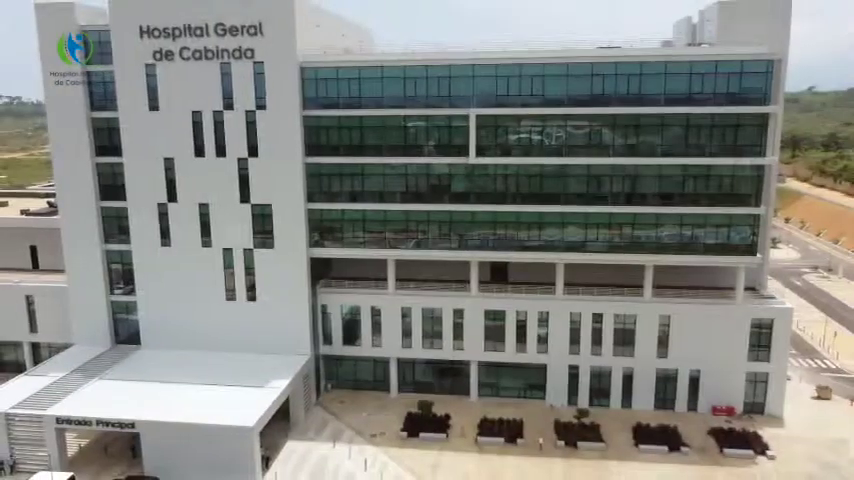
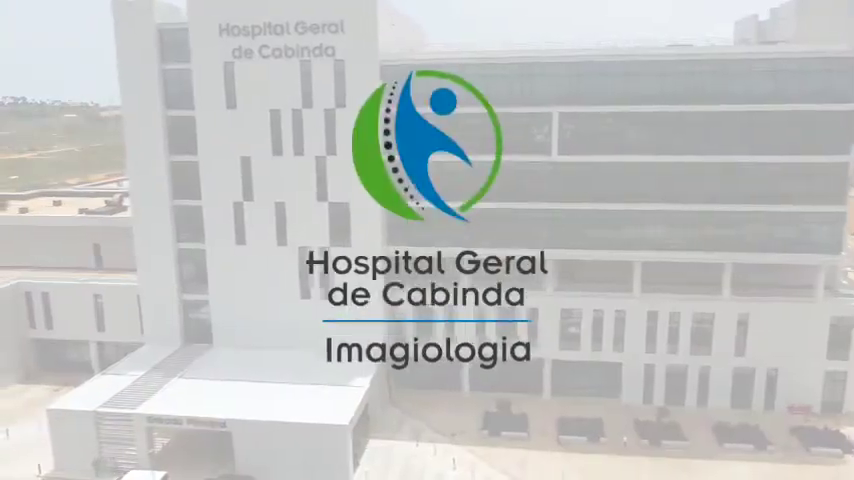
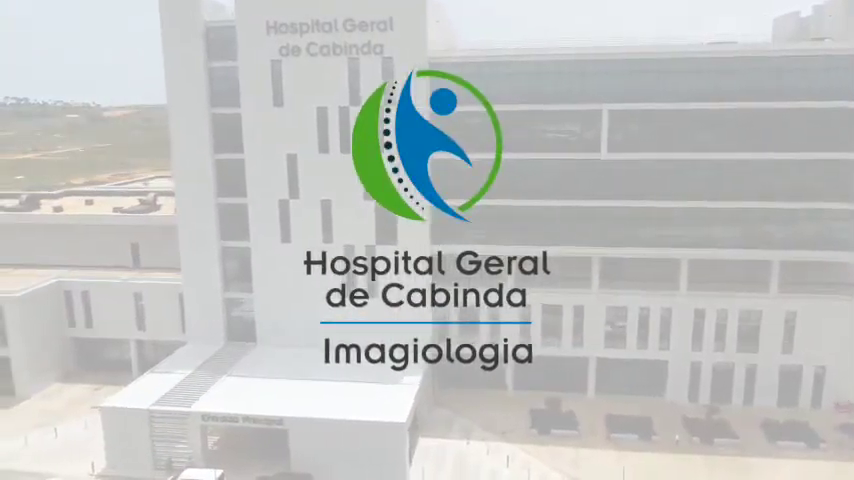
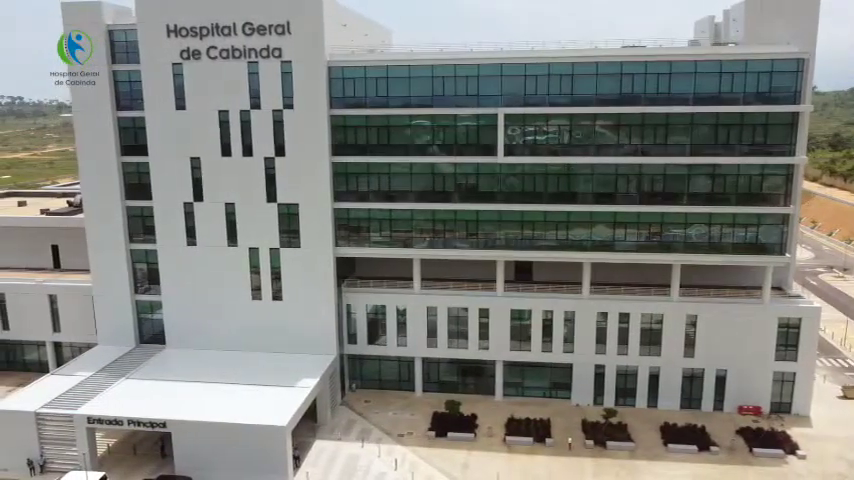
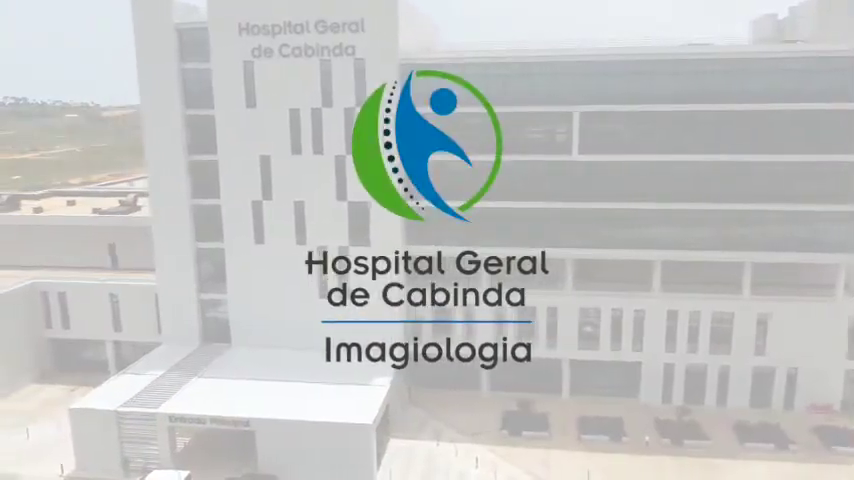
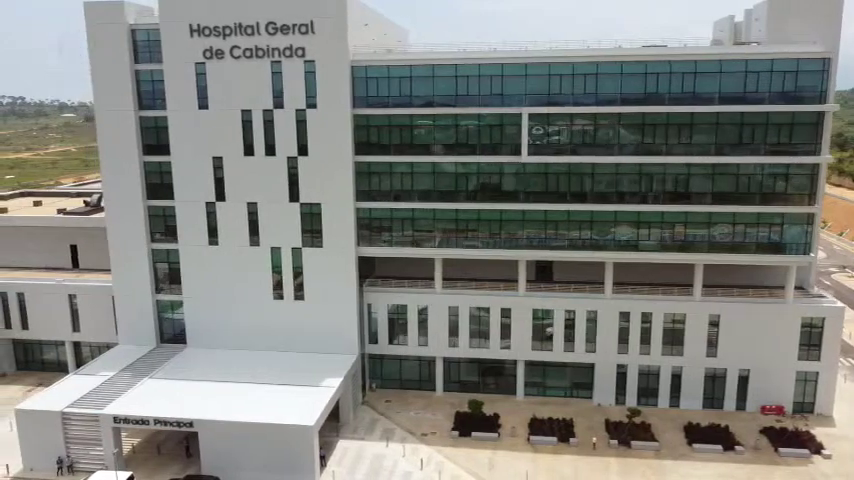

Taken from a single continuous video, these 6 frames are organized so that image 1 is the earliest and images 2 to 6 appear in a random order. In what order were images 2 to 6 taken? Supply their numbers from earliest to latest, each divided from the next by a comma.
4, 6, 2, 5, 3
